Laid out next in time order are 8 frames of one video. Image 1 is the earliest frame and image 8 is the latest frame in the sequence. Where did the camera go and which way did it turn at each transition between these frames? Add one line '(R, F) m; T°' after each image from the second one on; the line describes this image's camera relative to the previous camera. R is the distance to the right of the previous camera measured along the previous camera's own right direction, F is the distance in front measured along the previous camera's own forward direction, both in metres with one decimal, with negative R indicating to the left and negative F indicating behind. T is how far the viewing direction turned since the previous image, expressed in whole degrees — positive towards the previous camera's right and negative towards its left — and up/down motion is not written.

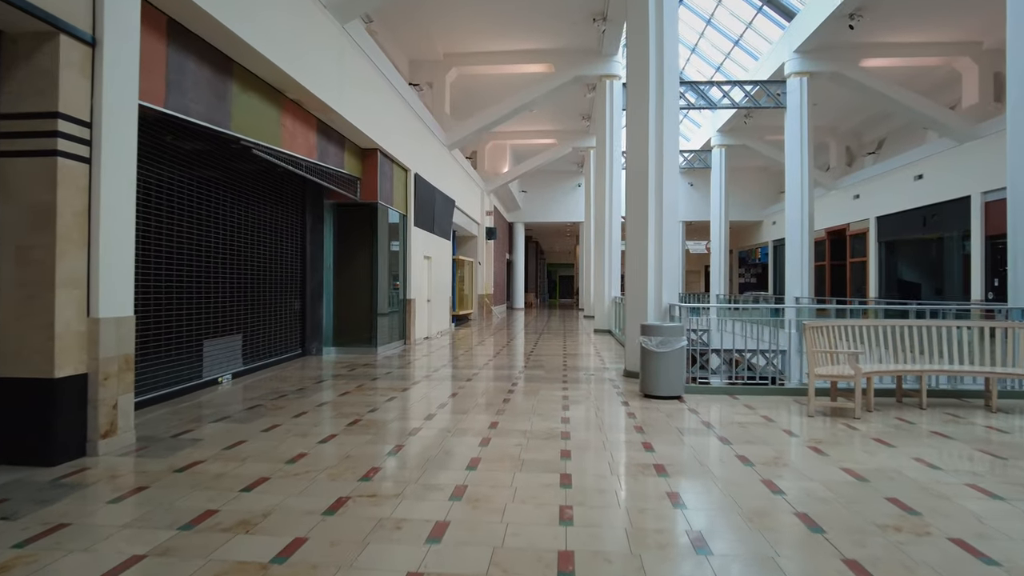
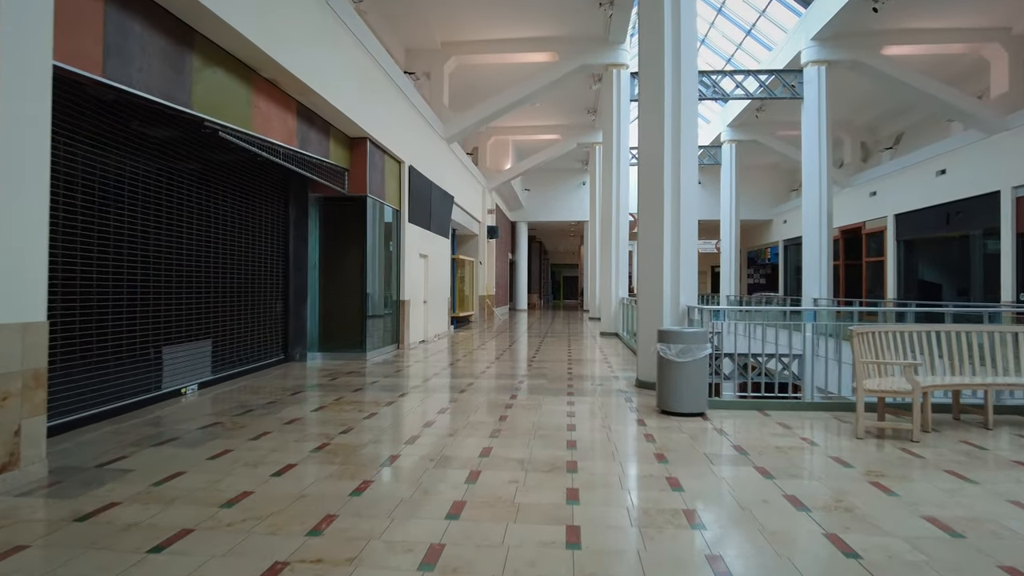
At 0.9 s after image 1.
(+0.1, +0.7) m; 0°
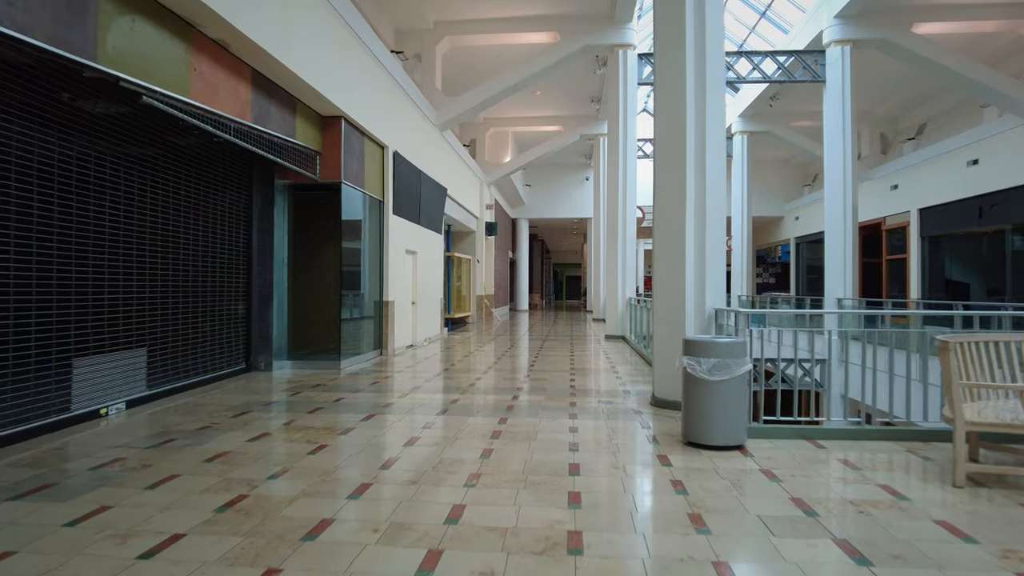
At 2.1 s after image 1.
(+0.1, +1.1) m; 0°
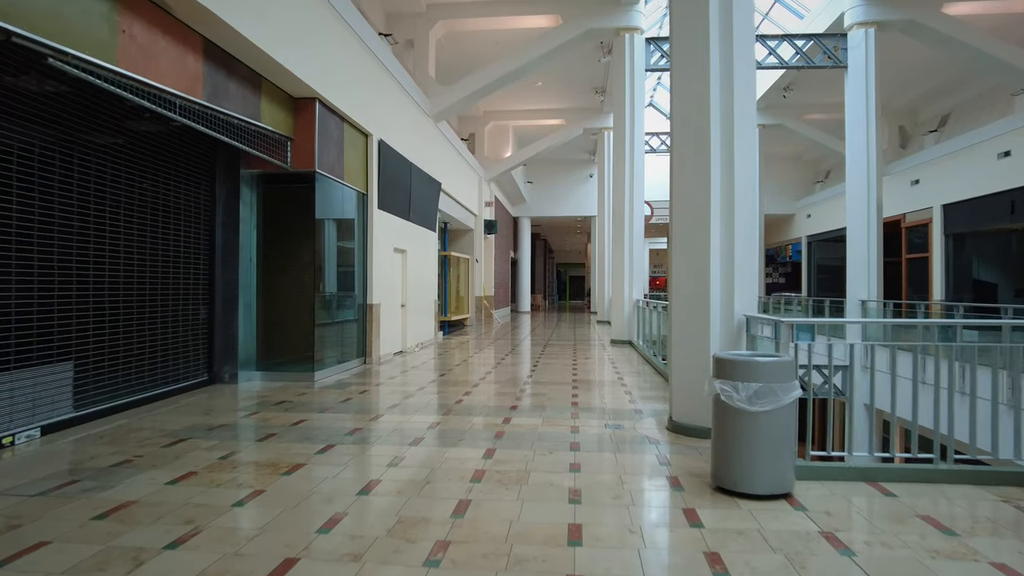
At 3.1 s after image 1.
(+0.1, +0.8) m; 0°
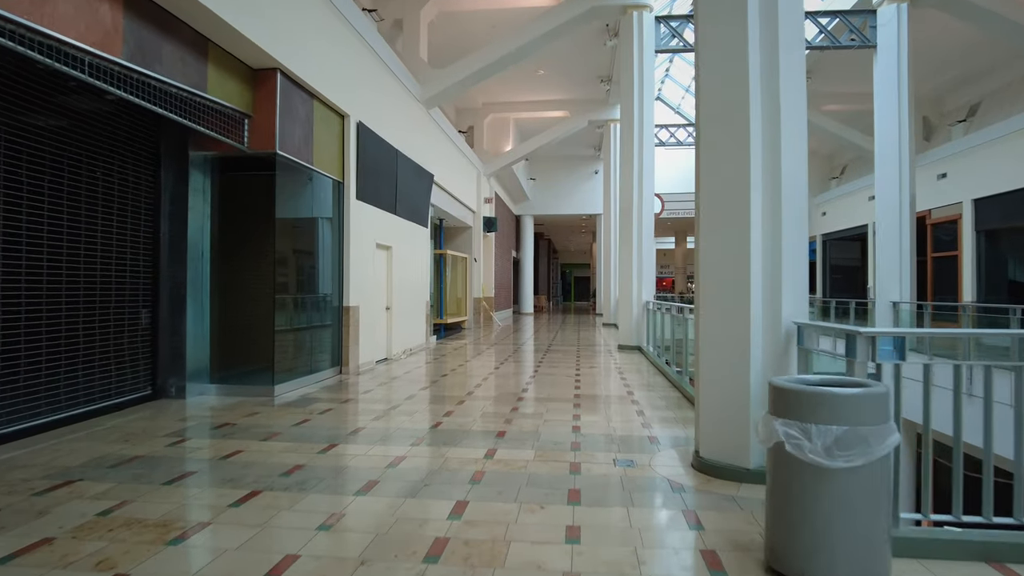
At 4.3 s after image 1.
(+0.1, +1.0) m; -1°
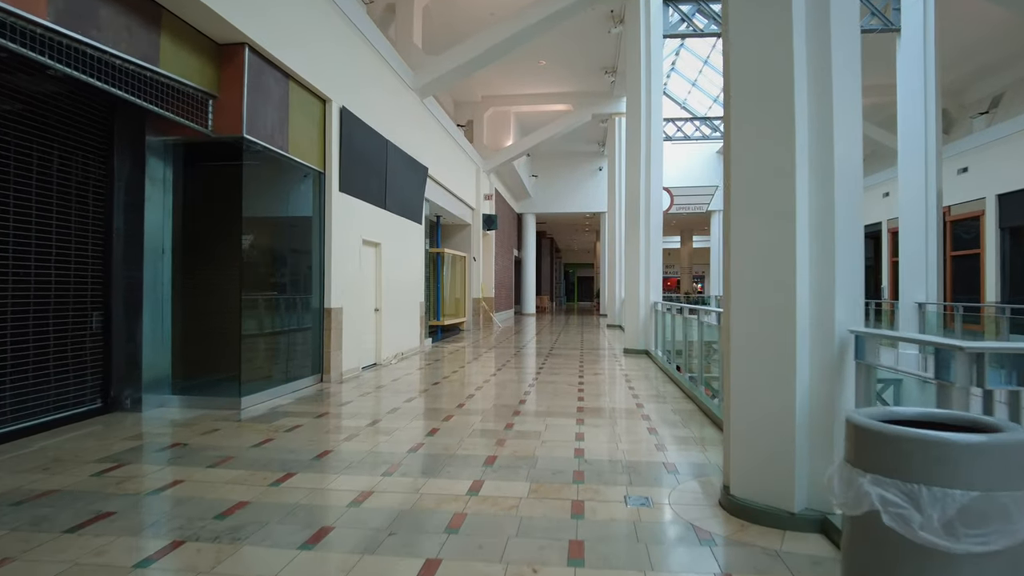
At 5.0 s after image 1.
(+0.1, +0.6) m; 0°
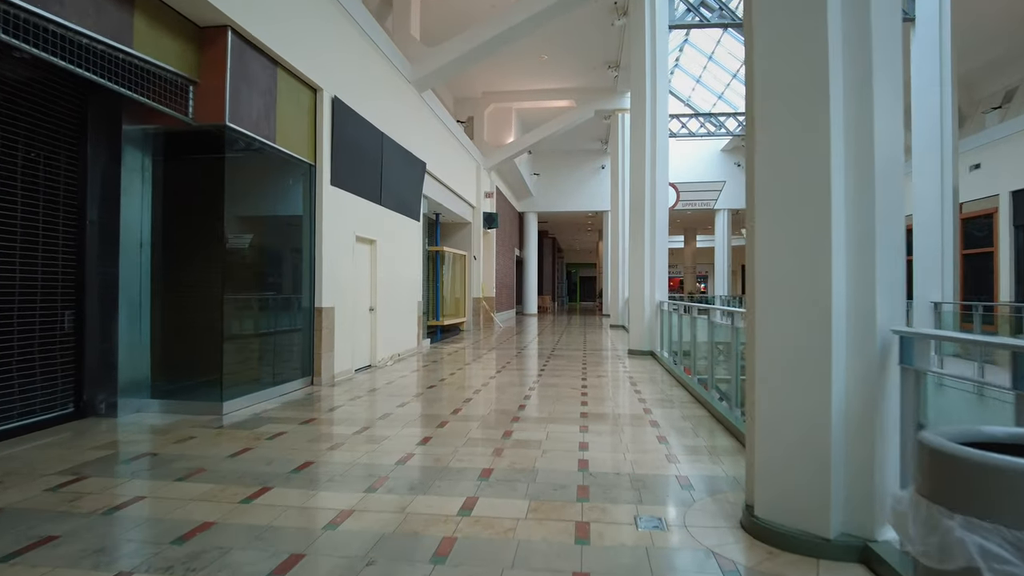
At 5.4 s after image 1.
(0.0, +0.3) m; 0°
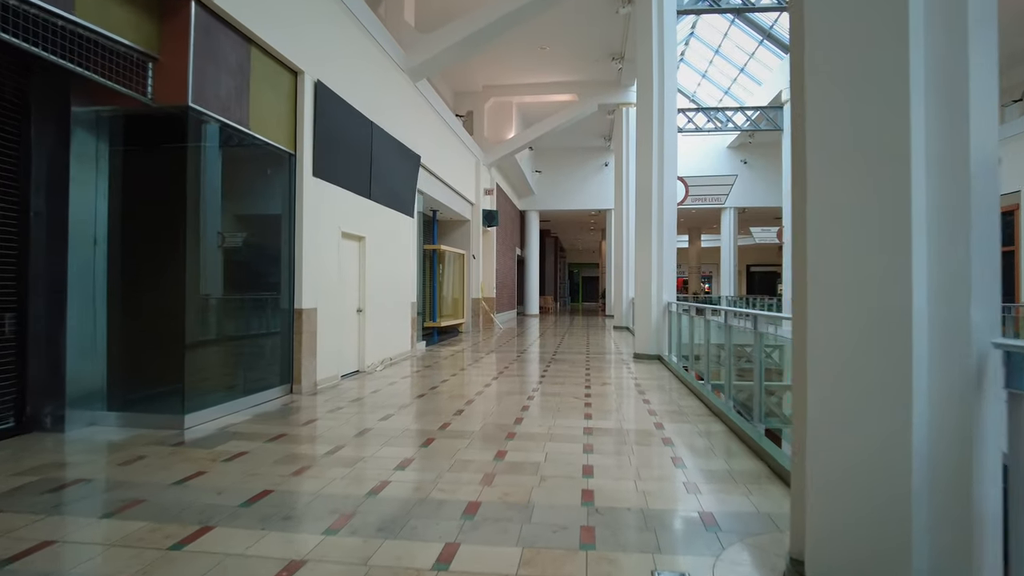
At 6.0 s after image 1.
(+0.1, +0.5) m; 0°
